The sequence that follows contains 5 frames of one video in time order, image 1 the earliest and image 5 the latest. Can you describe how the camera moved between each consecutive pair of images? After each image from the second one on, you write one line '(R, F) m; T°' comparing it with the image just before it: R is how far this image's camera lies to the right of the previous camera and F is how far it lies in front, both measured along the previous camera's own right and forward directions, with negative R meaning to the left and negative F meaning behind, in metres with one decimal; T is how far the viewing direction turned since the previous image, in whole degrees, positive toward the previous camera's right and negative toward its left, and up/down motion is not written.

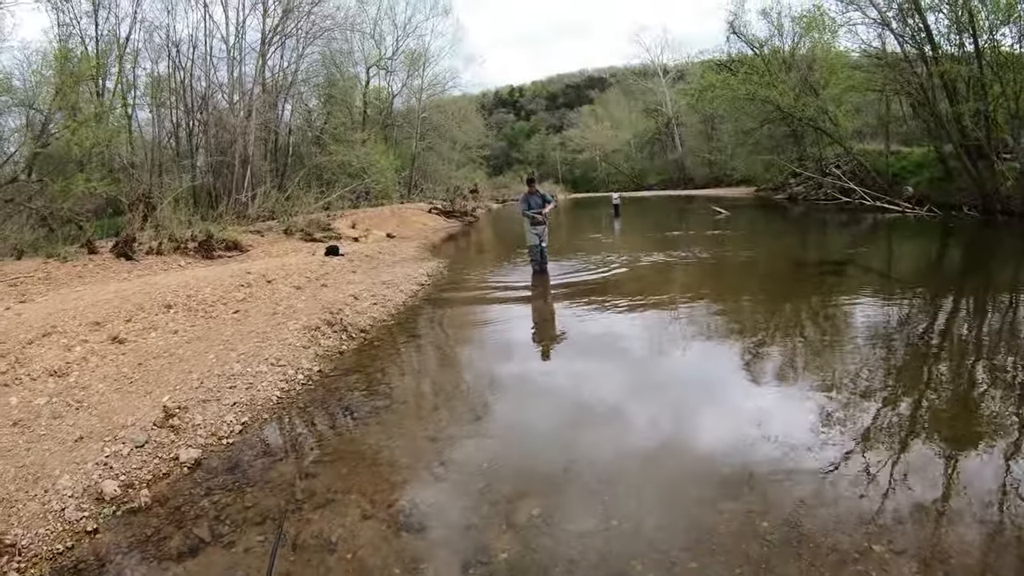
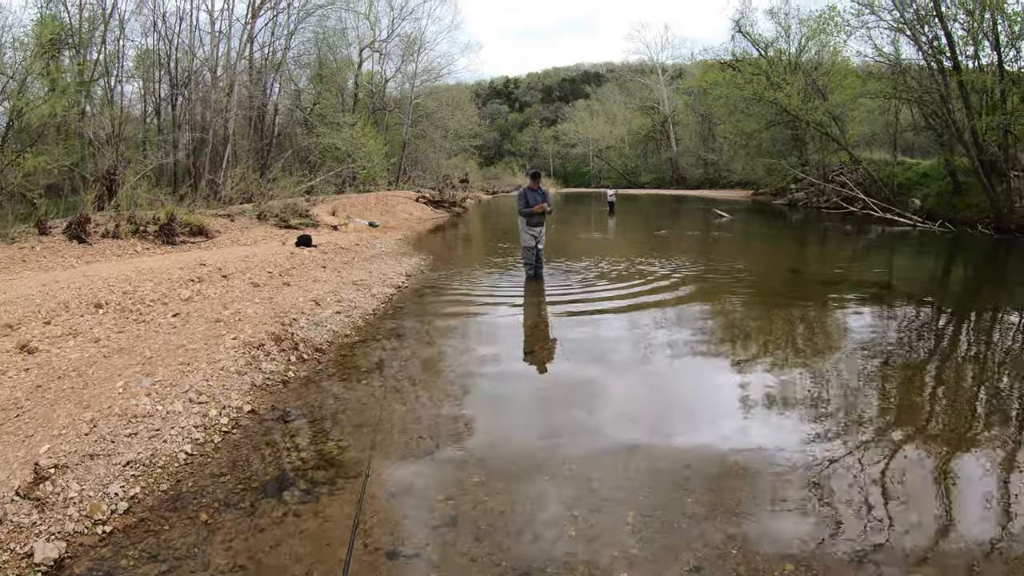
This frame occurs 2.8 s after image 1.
(-0.1, +1.2) m; +1°
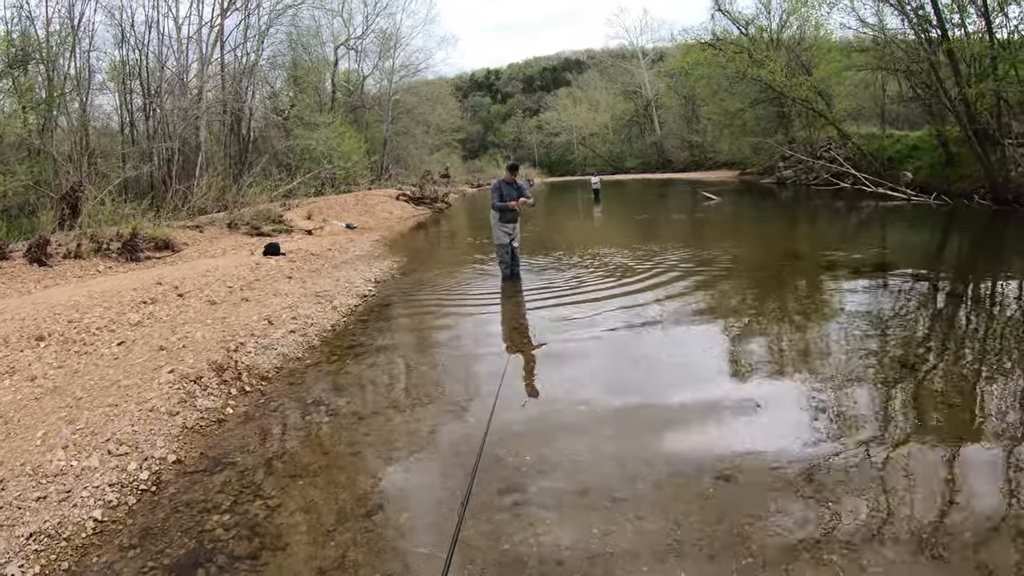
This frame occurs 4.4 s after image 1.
(+0.2, +0.6) m; +1°
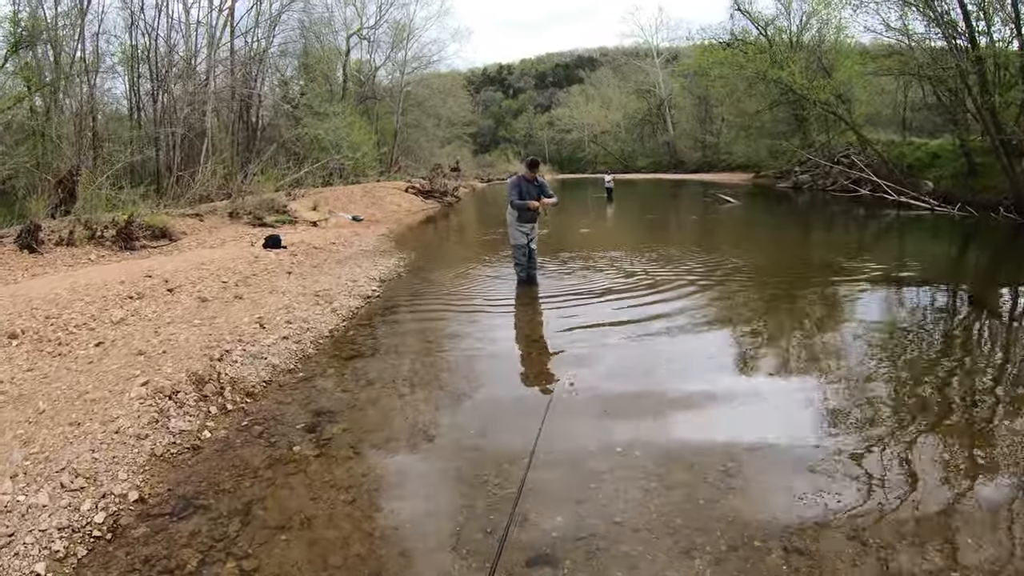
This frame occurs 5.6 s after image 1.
(-0.1, +0.6) m; 0°
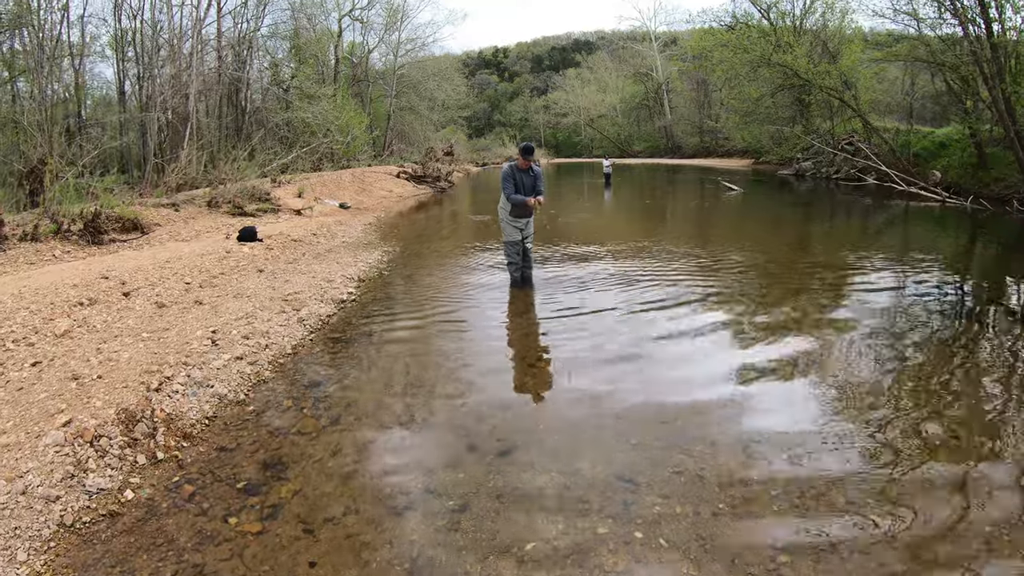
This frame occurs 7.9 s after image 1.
(0.0, +0.7) m; 0°
